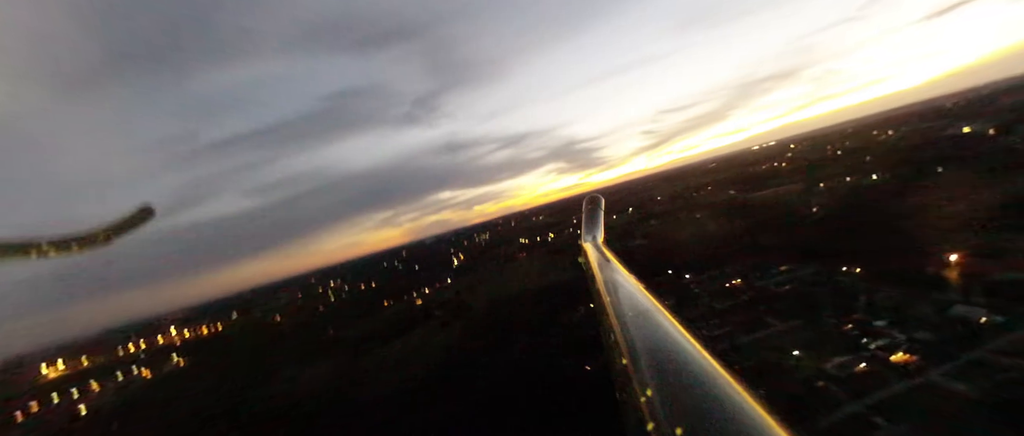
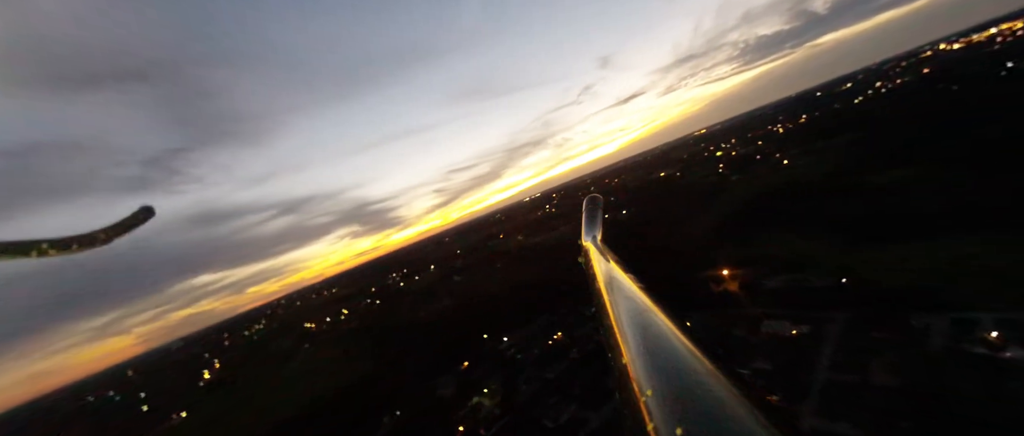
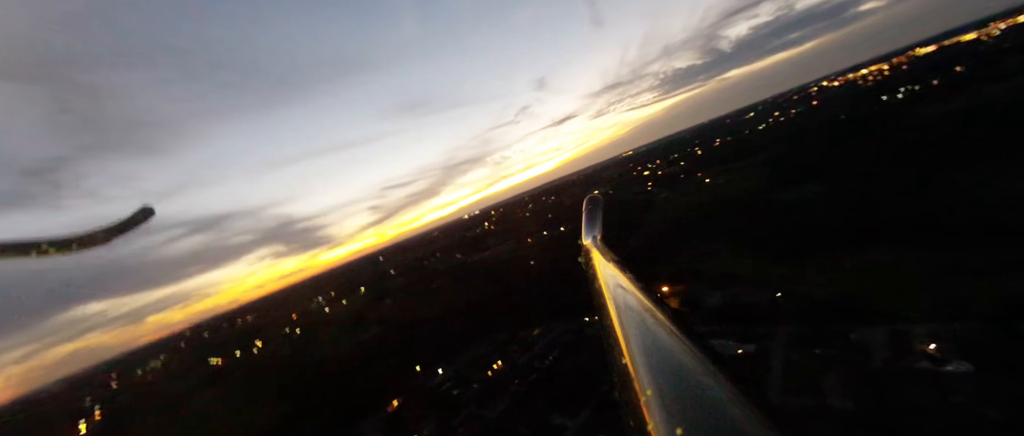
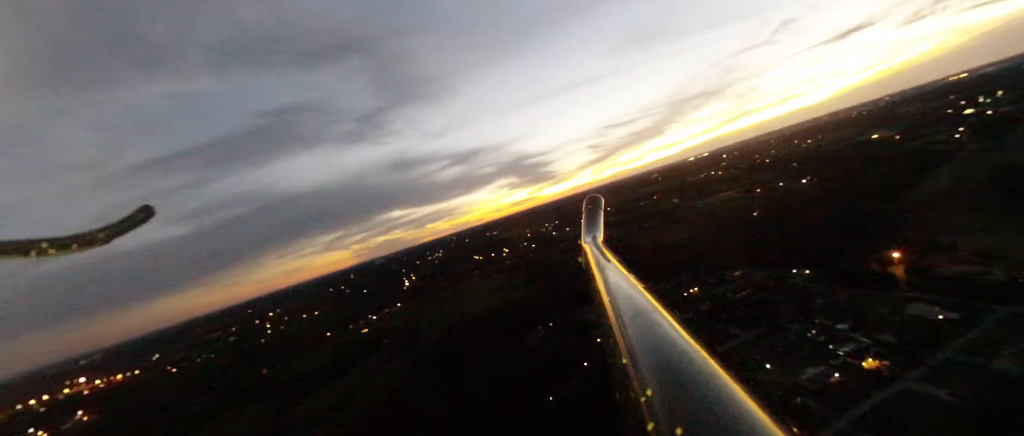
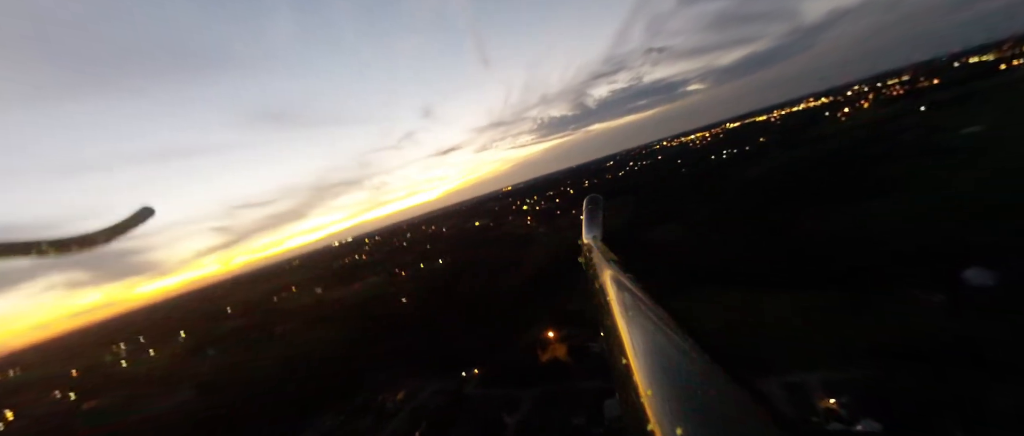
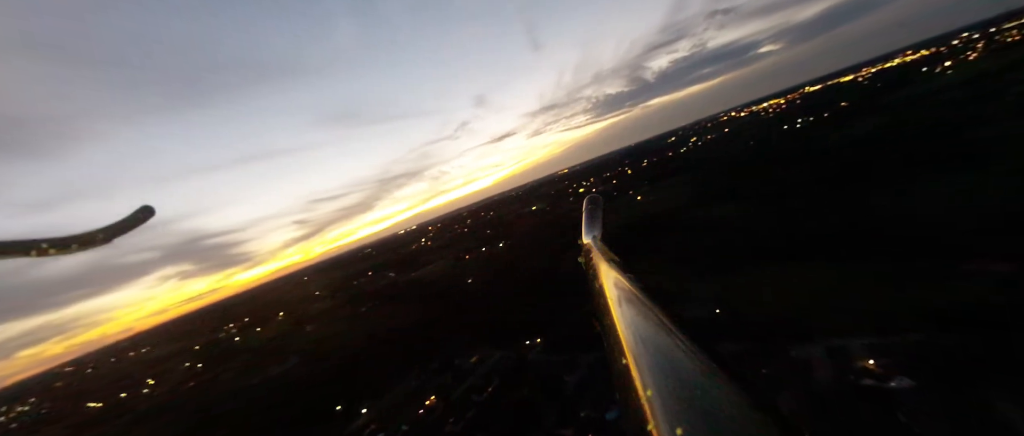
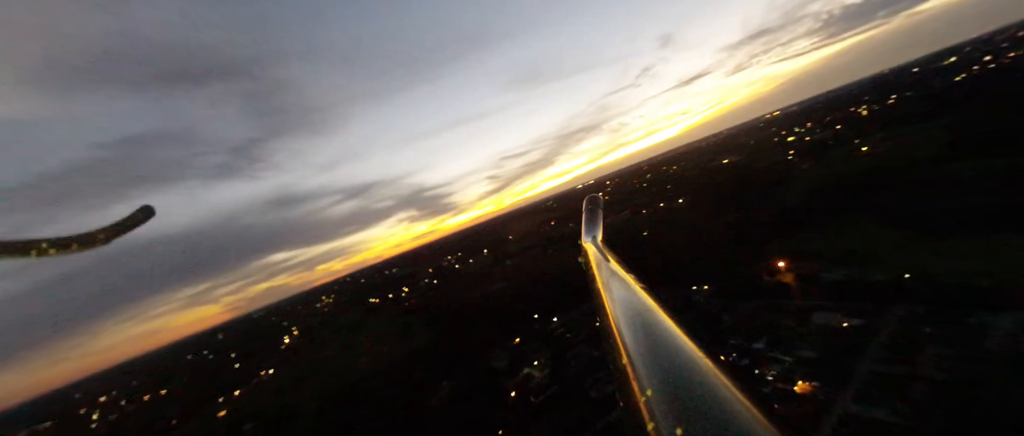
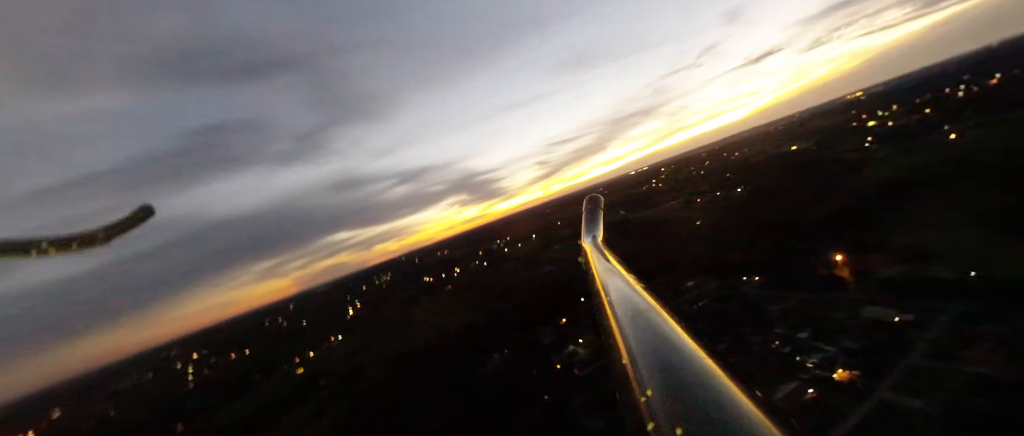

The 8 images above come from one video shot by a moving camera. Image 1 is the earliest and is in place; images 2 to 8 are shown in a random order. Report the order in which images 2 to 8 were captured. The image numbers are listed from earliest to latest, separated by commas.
4, 8, 7, 2, 3, 6, 5
